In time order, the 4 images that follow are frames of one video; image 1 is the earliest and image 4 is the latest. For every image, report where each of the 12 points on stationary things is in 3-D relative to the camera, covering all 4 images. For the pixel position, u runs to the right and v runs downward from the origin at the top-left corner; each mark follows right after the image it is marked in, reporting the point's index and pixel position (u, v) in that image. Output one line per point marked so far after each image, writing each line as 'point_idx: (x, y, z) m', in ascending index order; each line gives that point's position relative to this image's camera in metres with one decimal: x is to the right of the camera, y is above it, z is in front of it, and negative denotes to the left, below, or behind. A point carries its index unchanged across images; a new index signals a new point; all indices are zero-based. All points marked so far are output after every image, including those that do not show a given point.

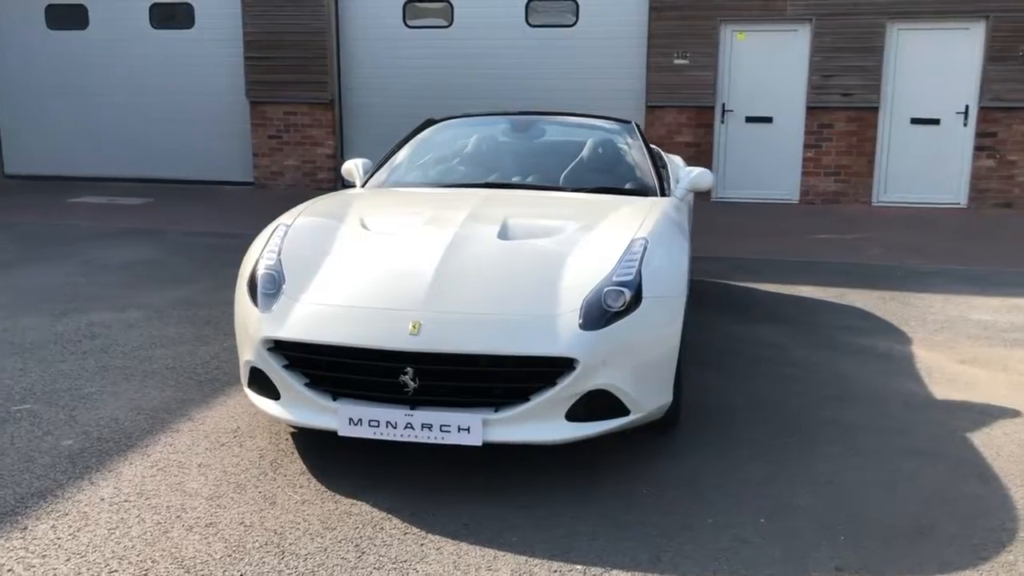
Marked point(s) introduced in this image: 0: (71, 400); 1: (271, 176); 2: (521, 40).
0: (-2.0, -0.5, +4.3) m
1: (-3.1, +1.4, +12.2) m
2: (+0.1, +3.0, +11.4) m
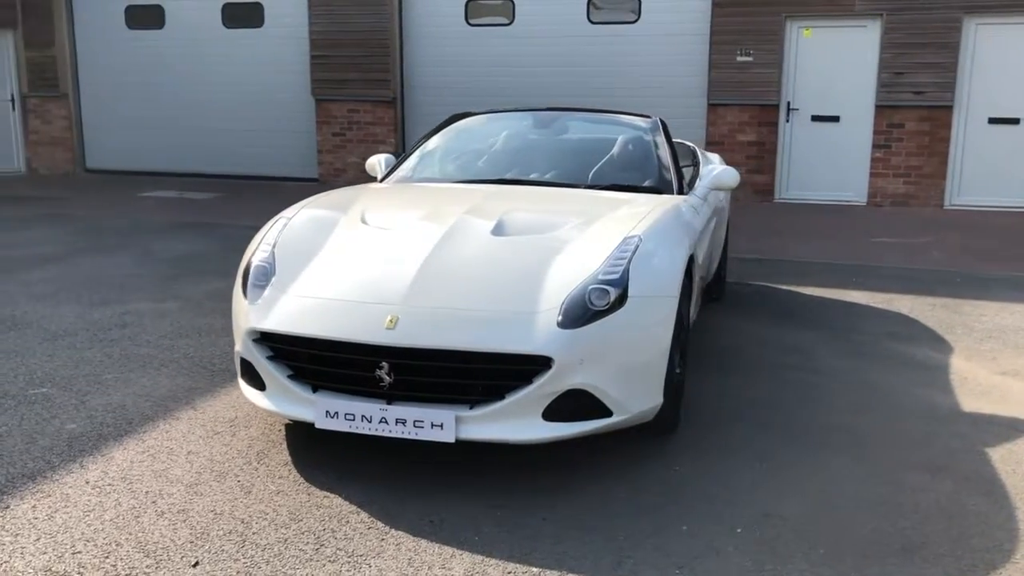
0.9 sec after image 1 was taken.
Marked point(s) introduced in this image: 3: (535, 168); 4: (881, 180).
0: (-2.0, -0.4, +4.4) m
1: (-2.3, +1.5, +12.4) m
2: (+0.8, +3.0, +11.3) m
3: (+0.1, +0.6, +5.1) m
4: (+4.0, +1.2, +10.5) m
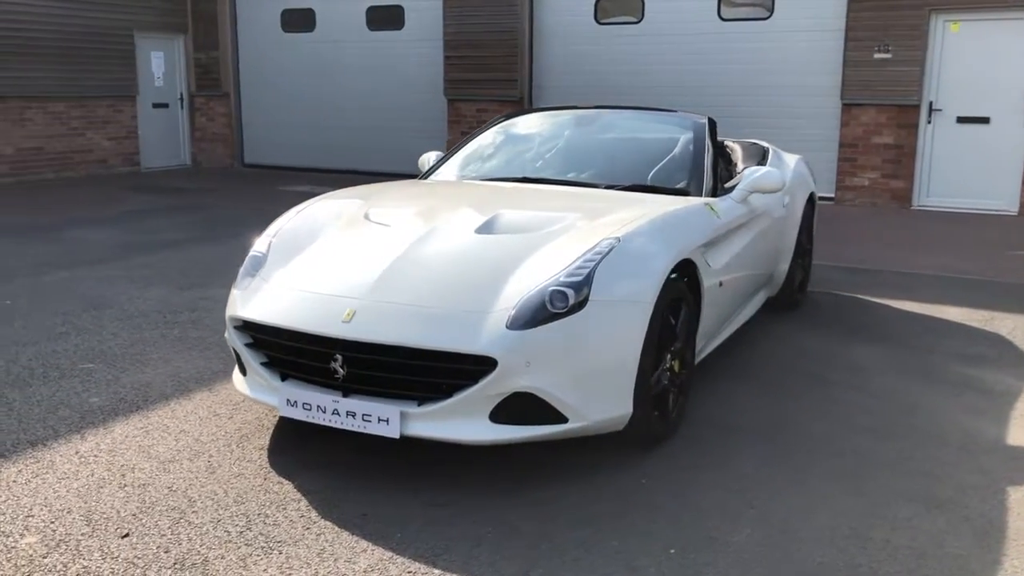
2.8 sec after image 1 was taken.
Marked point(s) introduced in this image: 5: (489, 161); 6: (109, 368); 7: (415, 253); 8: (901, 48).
0: (-1.9, -0.4, +4.7) m
1: (-0.6, +1.5, +12.6) m
2: (+2.3, +2.9, +11.0) m
3: (+0.3, +0.6, +5.0) m
4: (+5.2, +1.0, +9.5) m
5: (-0.2, +0.7, +5.3) m
6: (-2.0, -0.4, +4.6) m
7: (-0.4, +0.1, +3.6) m
8: (+4.0, +2.5, +9.8) m
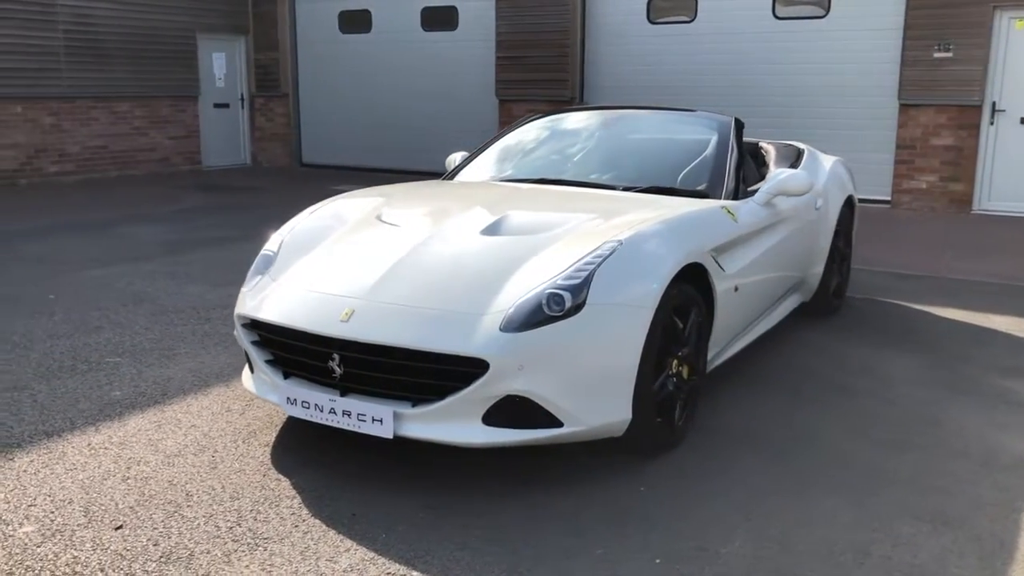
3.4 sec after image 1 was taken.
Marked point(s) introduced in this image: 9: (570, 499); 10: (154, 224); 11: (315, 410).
0: (-1.8, -0.4, +4.8) m
1: (+0.1, +1.5, +12.6) m
2: (+2.9, +2.9, +10.7) m
3: (+0.4, +0.6, +4.9) m
4: (+5.6, +0.9, +9.1) m
5: (0.0, +0.7, +5.3) m
6: (-1.9, -0.4, +4.7) m
7: (-0.3, +0.1, +3.6) m
8: (+4.5, +2.4, +9.5) m
9: (+0.2, -0.7, +3.3) m
10: (-3.4, +0.6, +9.2) m
11: (-0.7, -0.4, +3.4) m
